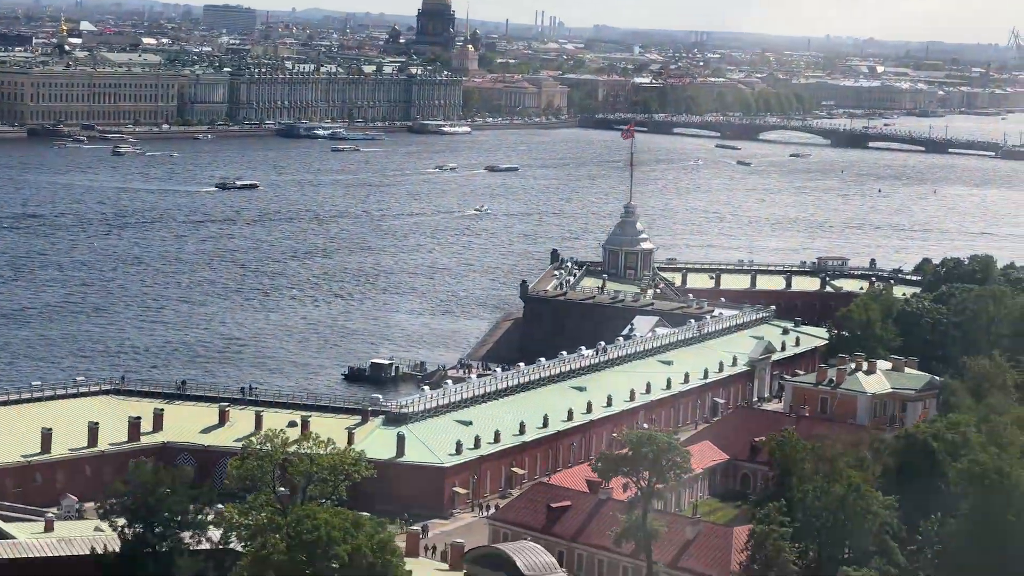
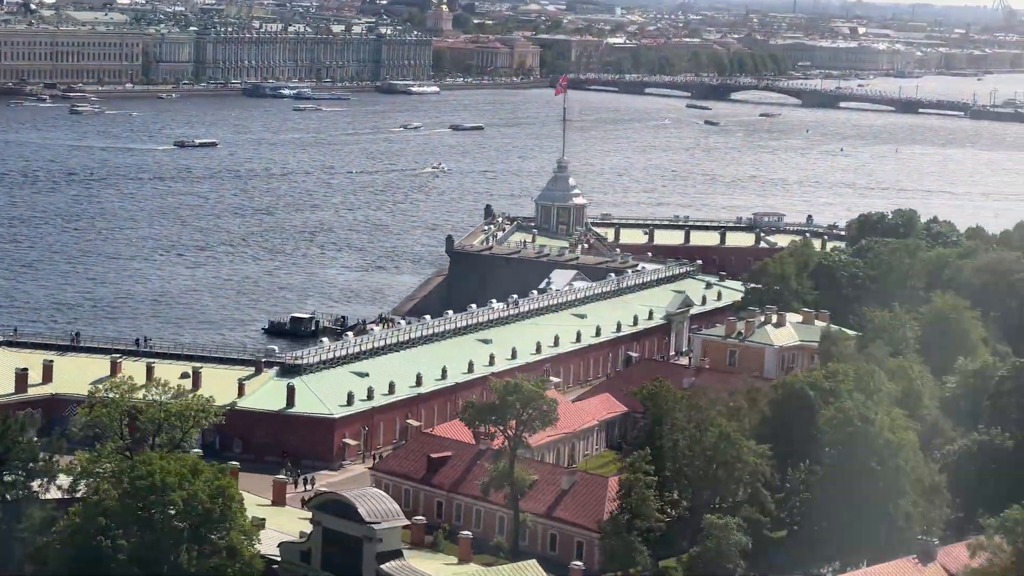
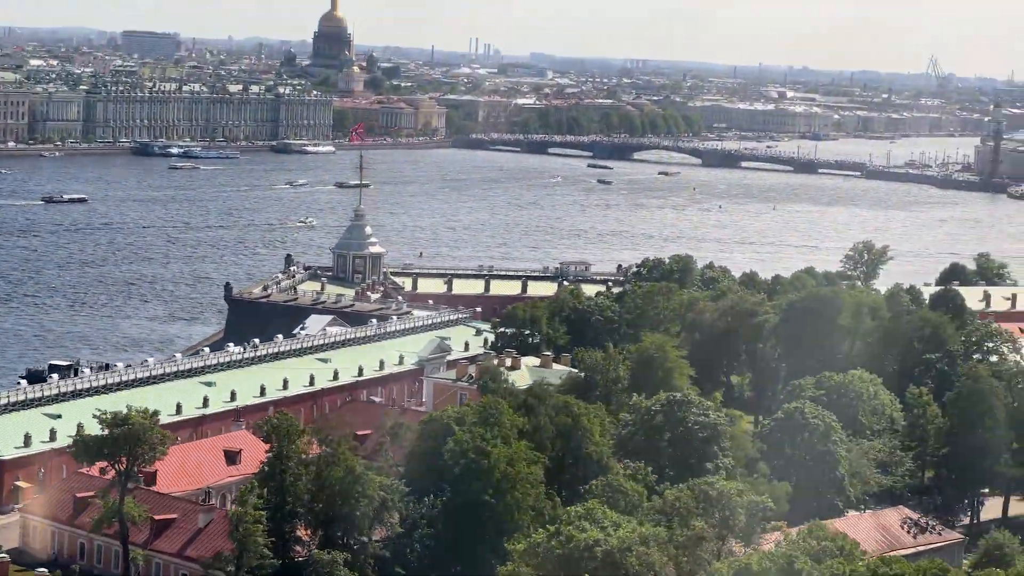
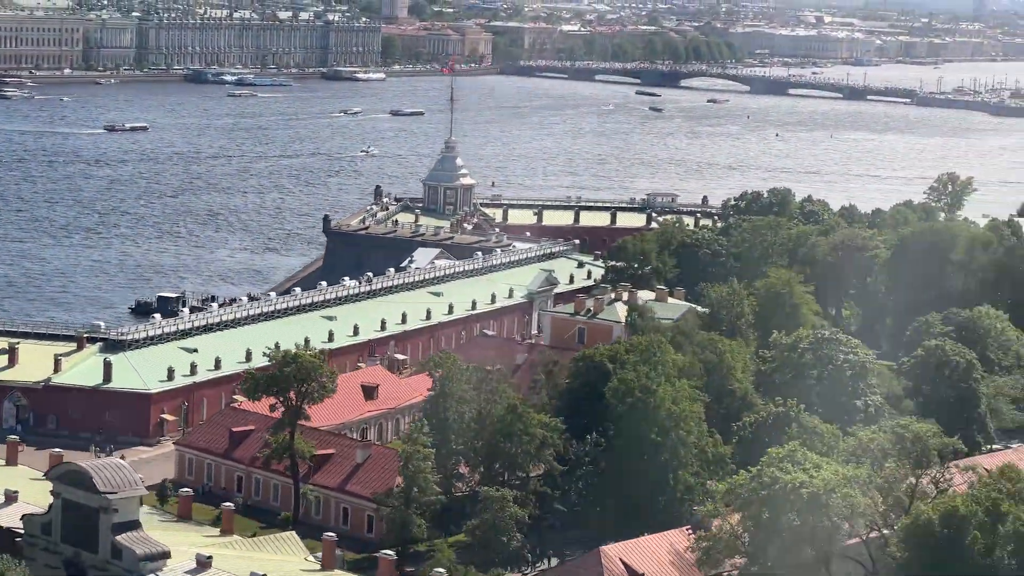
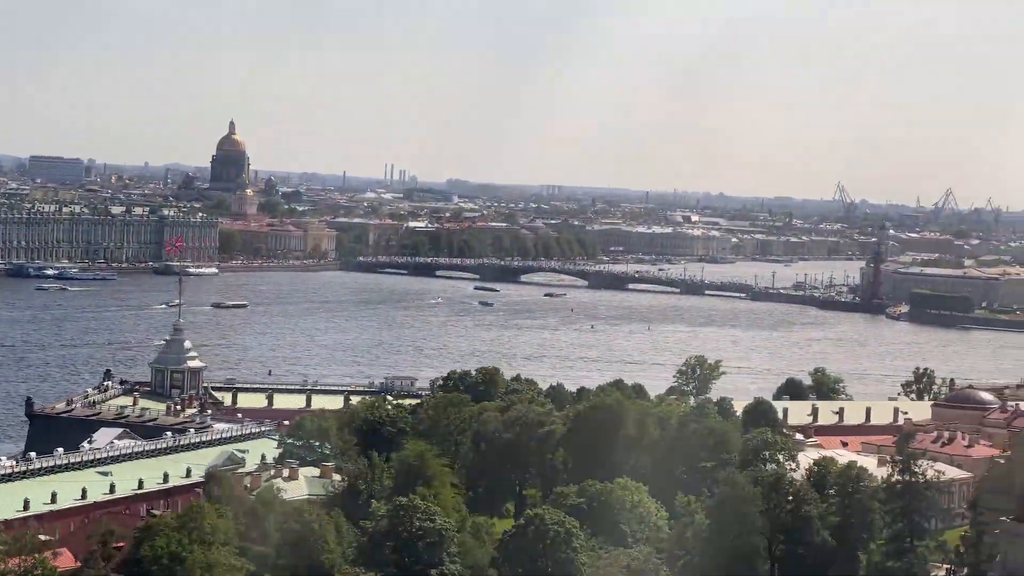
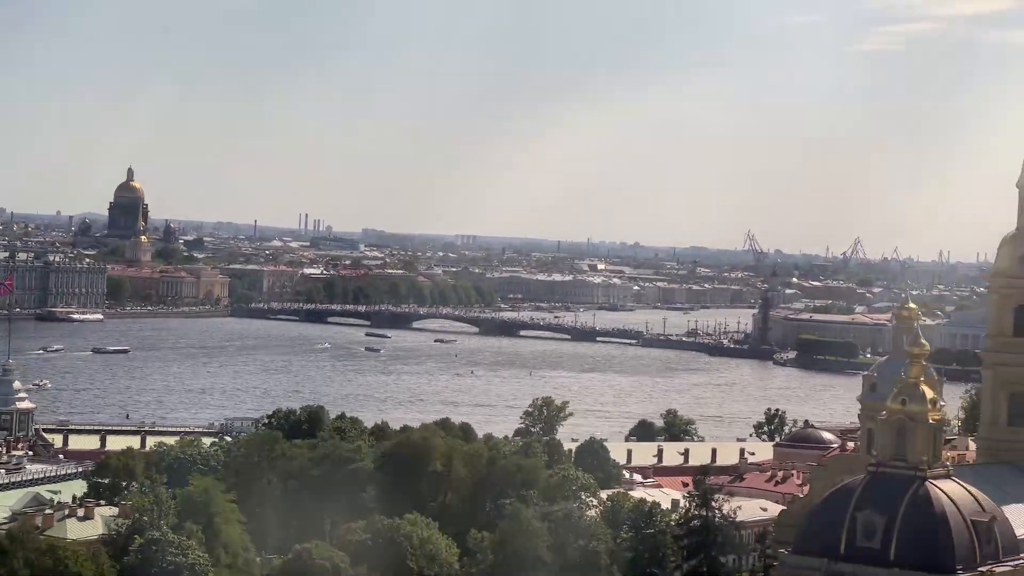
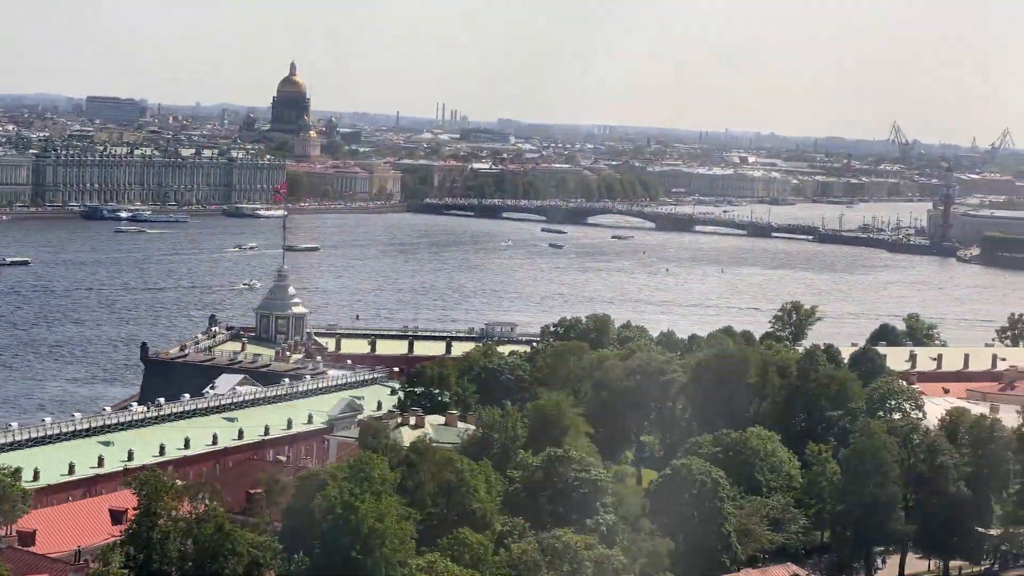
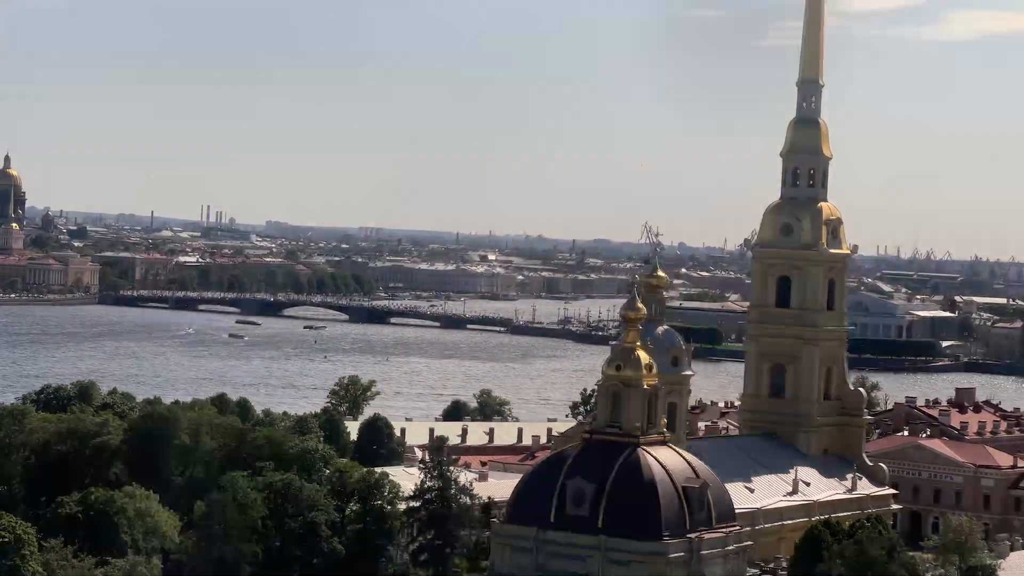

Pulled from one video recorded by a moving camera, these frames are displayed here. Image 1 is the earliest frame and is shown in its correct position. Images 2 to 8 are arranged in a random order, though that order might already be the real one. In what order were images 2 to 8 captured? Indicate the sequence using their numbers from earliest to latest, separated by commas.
2, 4, 3, 7, 5, 6, 8
